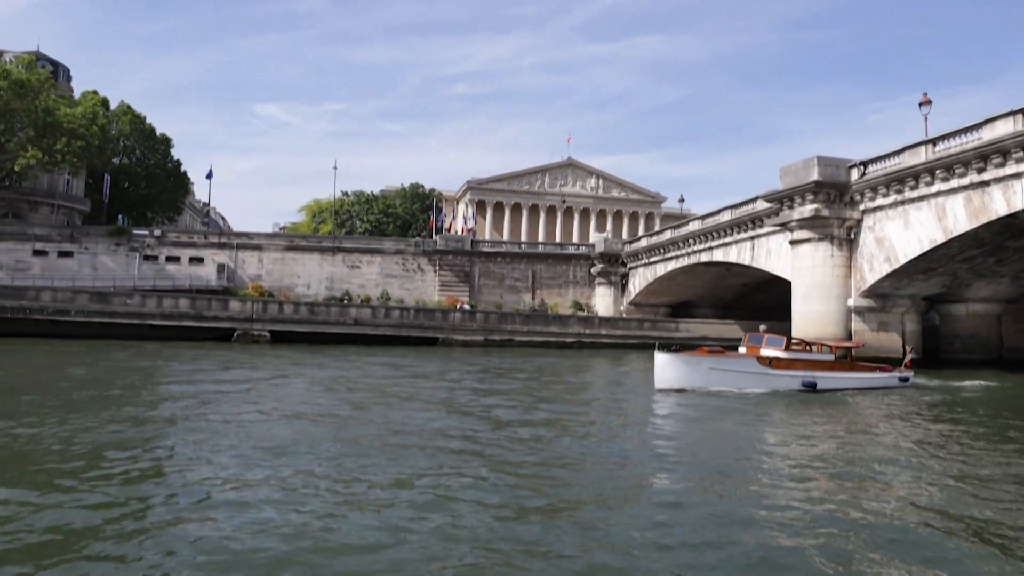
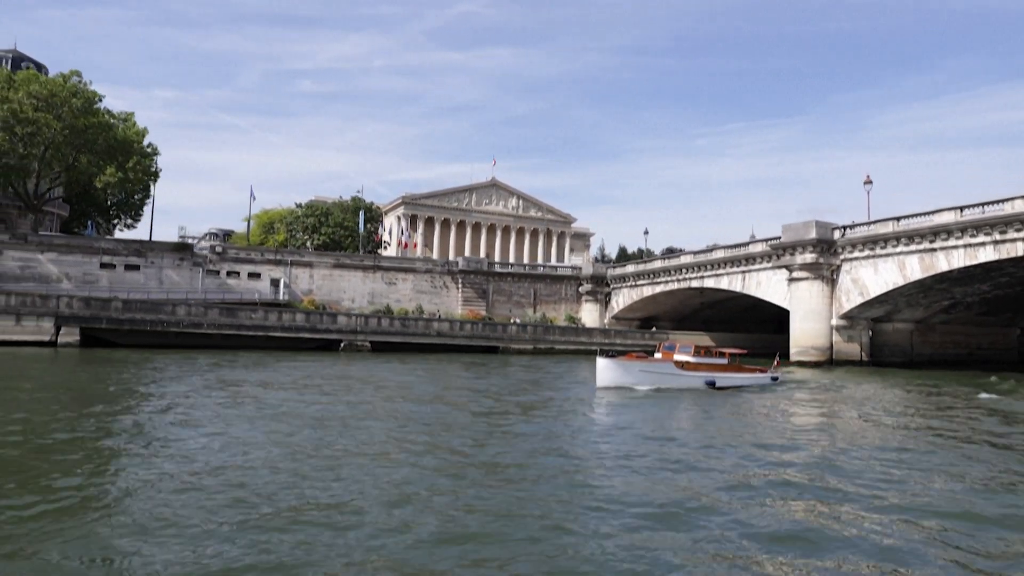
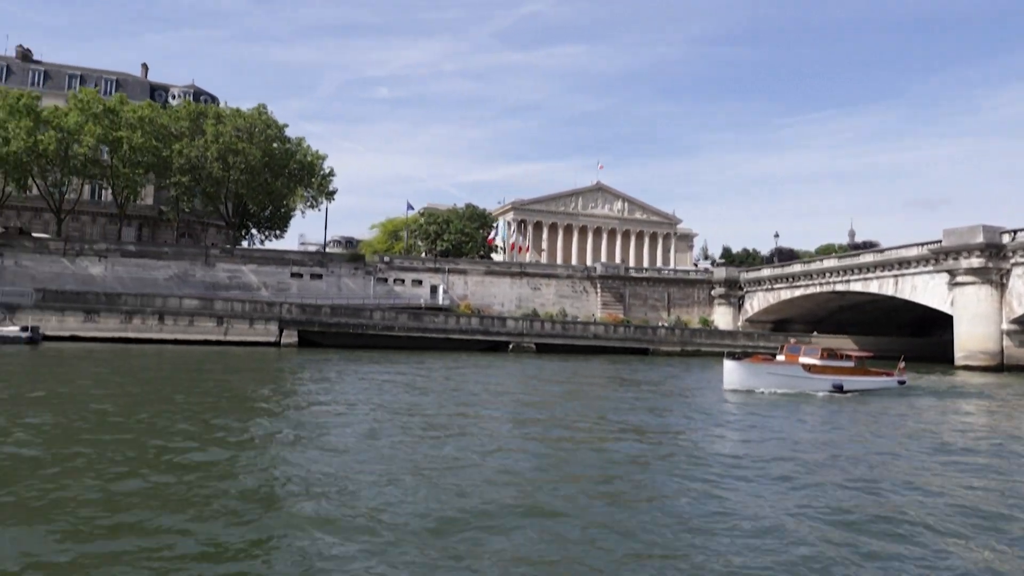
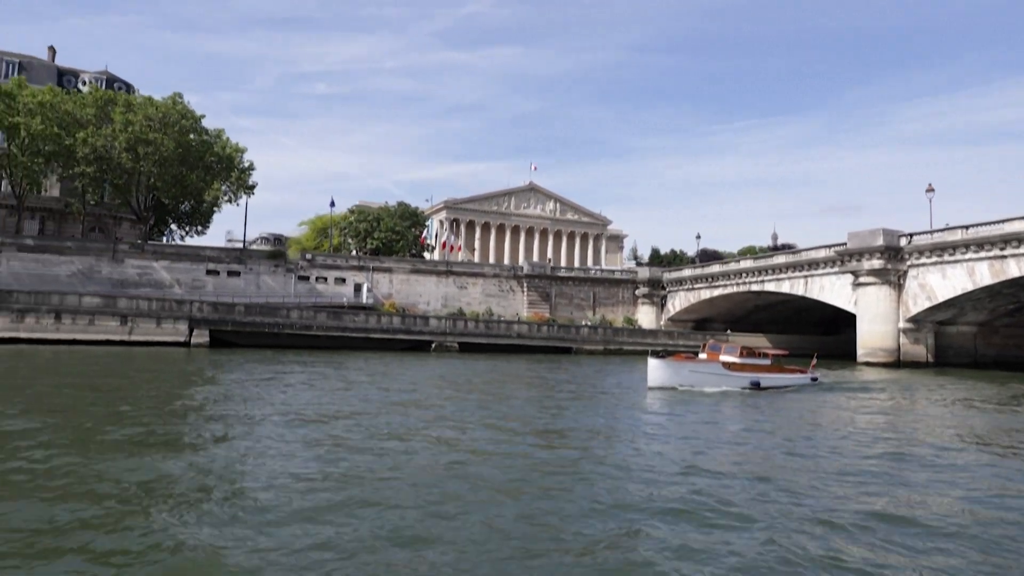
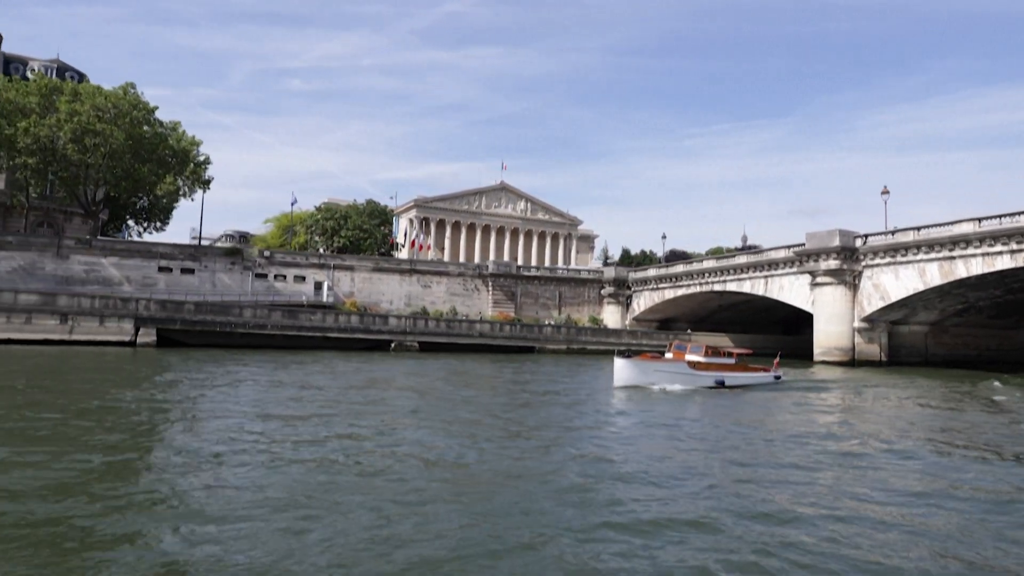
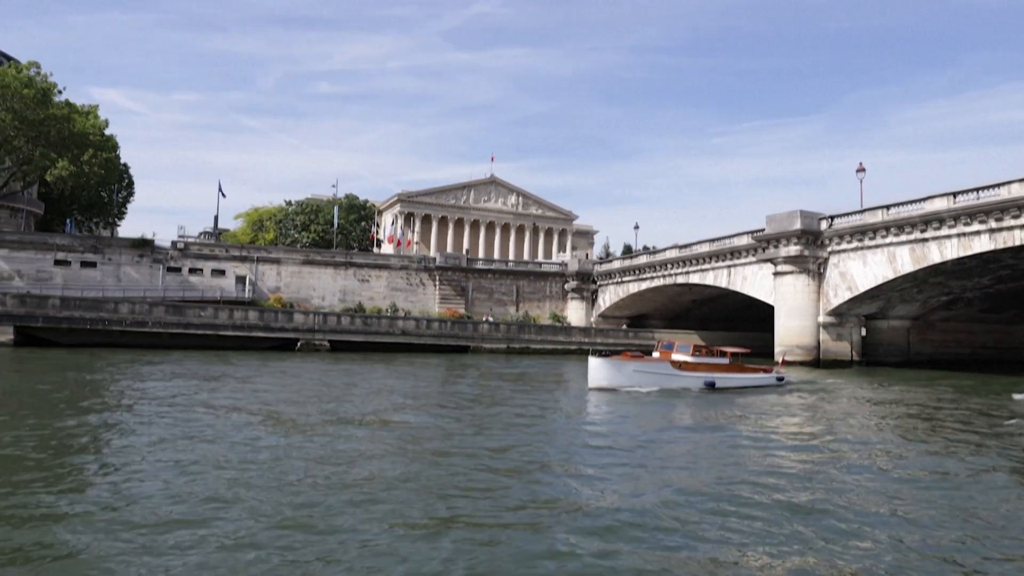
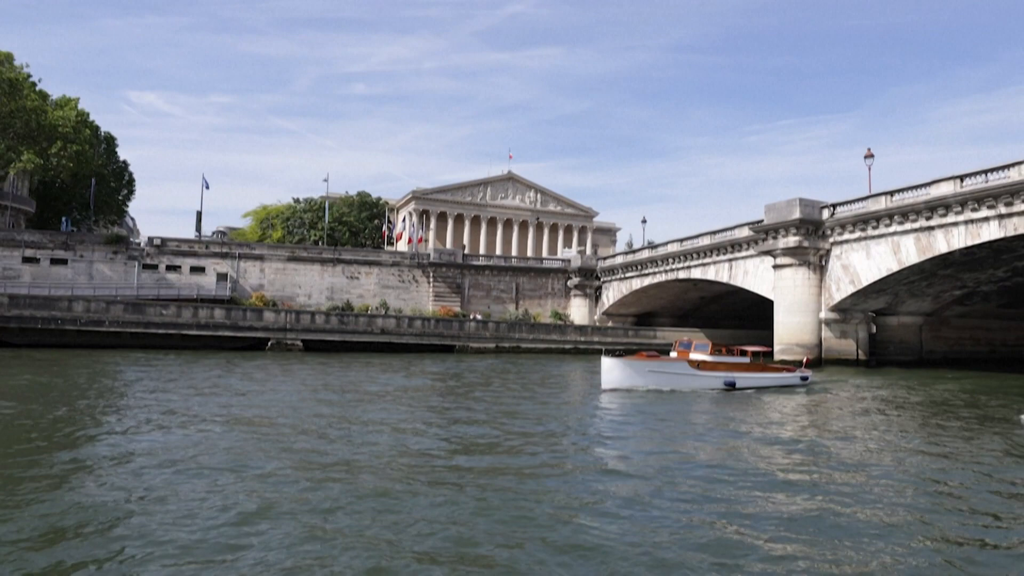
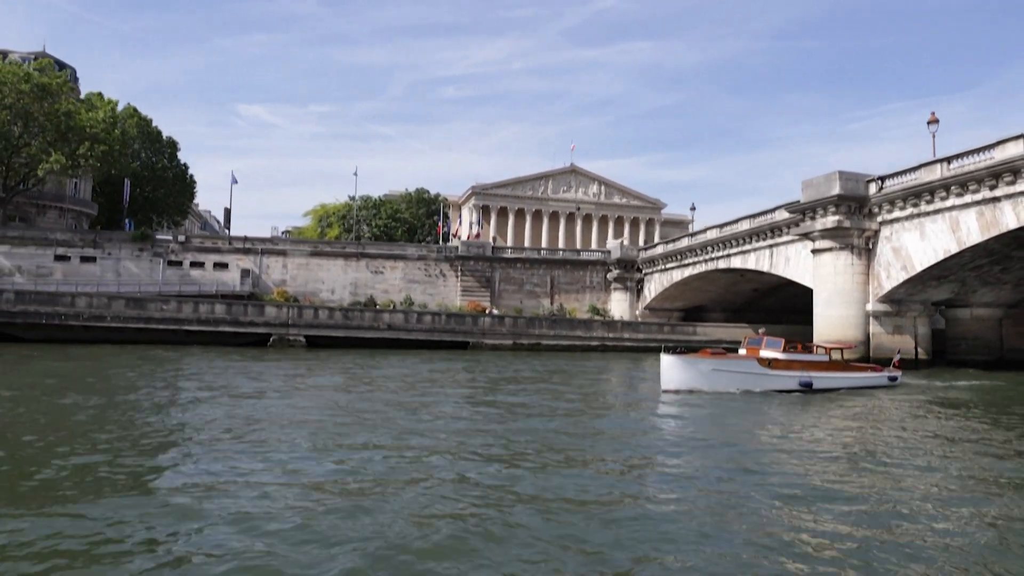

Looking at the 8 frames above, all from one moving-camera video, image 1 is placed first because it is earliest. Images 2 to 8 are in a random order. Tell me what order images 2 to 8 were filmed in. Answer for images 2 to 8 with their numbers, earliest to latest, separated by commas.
8, 7, 6, 2, 5, 4, 3
